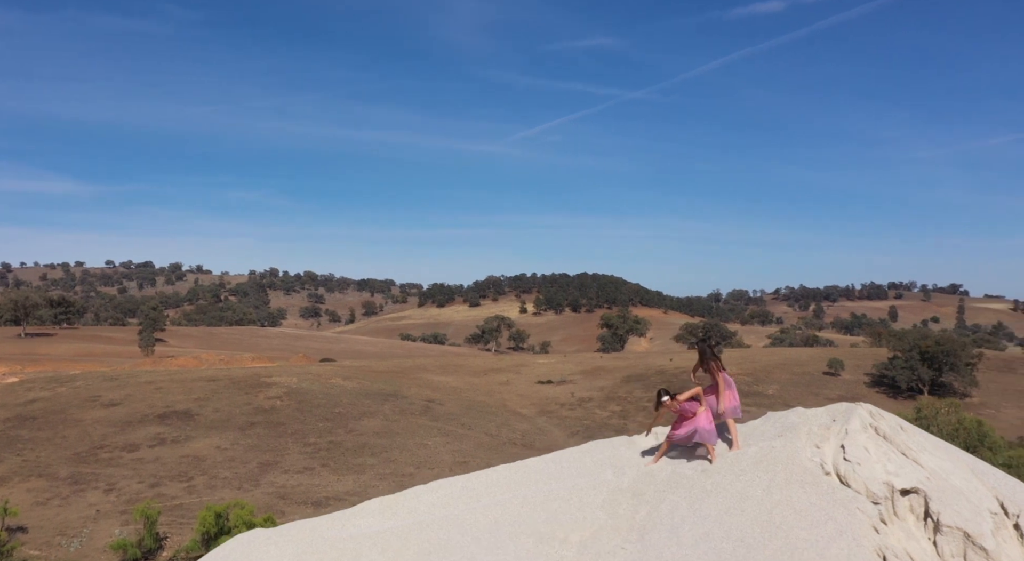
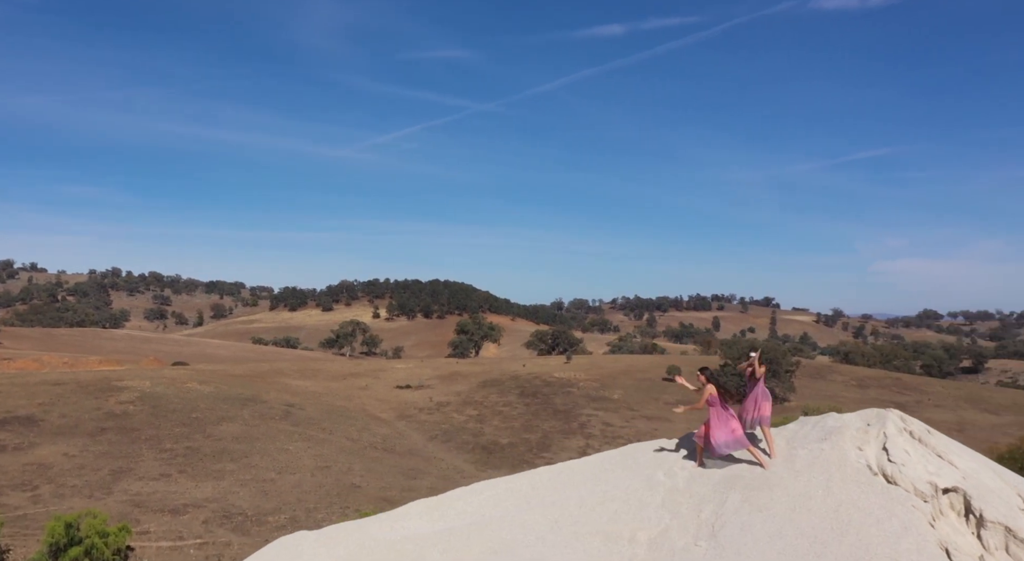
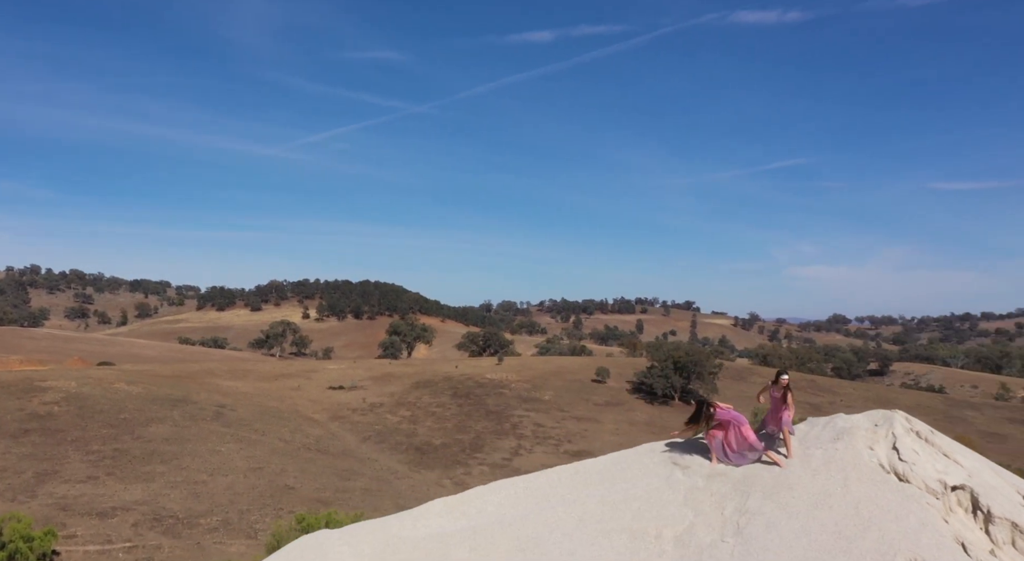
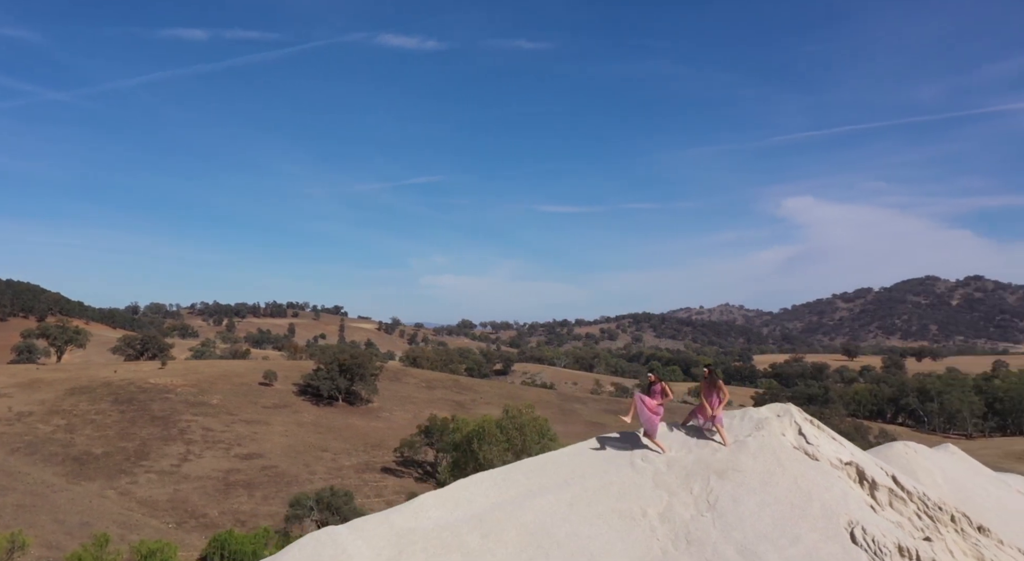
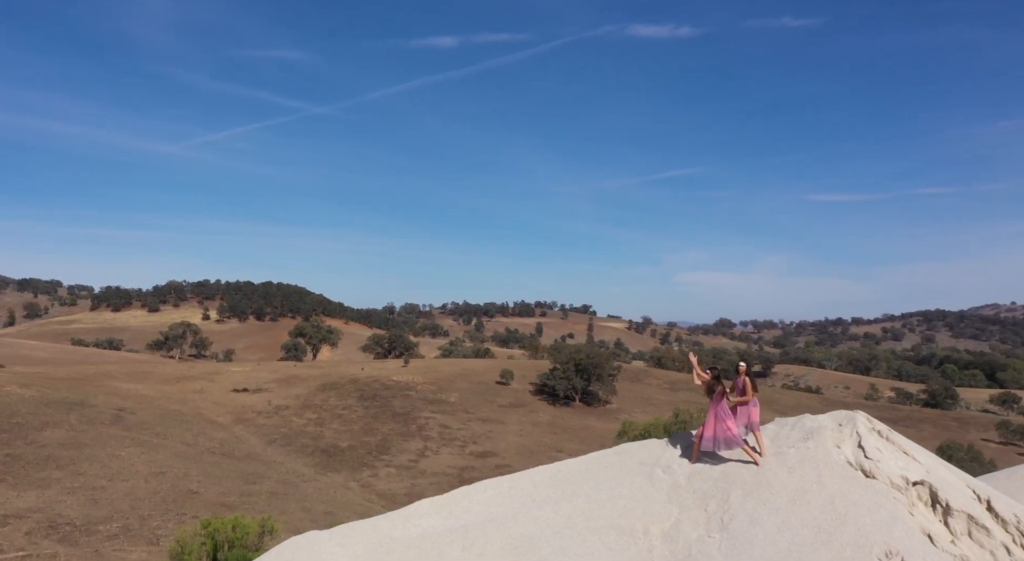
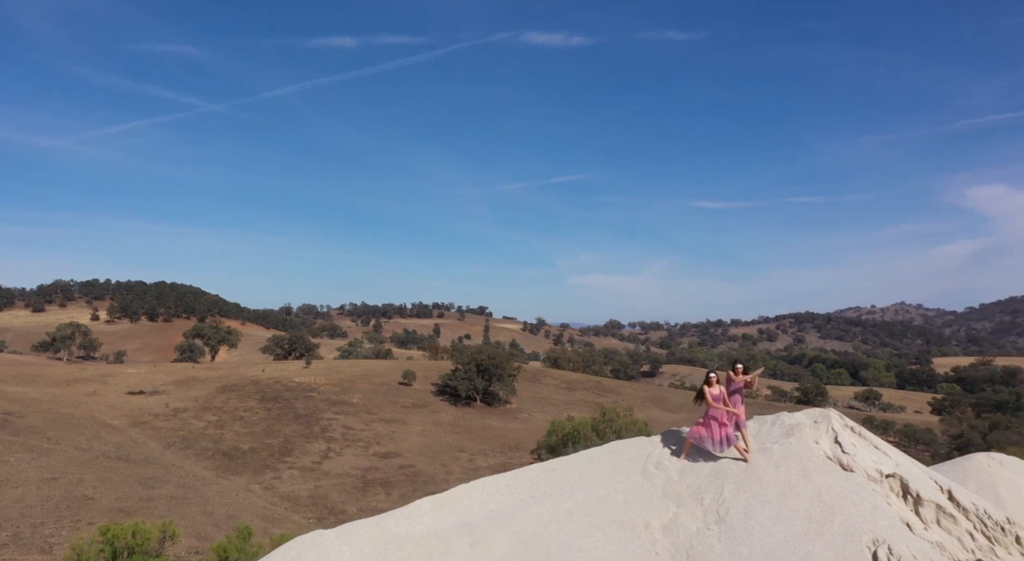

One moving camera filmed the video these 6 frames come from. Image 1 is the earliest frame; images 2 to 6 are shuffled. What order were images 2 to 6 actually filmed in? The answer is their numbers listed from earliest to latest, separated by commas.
2, 3, 5, 6, 4
